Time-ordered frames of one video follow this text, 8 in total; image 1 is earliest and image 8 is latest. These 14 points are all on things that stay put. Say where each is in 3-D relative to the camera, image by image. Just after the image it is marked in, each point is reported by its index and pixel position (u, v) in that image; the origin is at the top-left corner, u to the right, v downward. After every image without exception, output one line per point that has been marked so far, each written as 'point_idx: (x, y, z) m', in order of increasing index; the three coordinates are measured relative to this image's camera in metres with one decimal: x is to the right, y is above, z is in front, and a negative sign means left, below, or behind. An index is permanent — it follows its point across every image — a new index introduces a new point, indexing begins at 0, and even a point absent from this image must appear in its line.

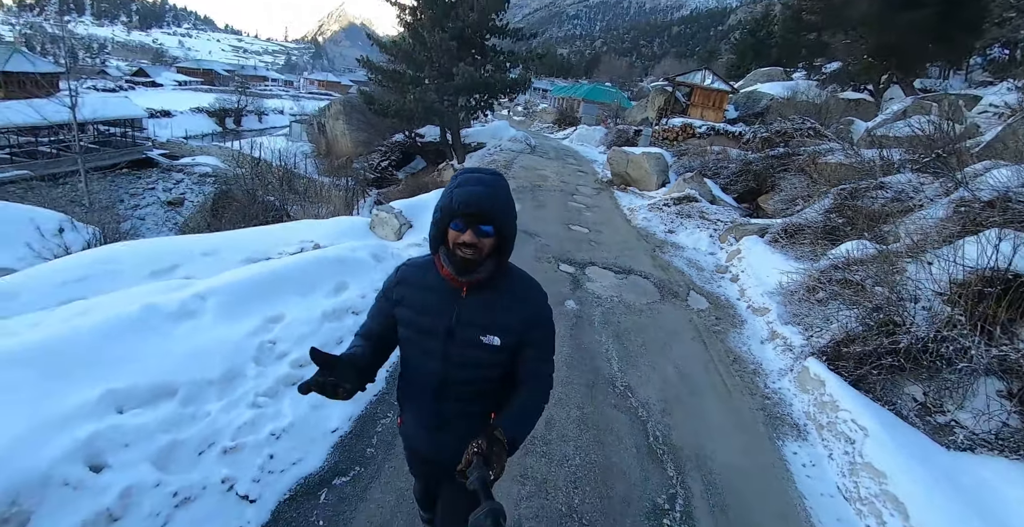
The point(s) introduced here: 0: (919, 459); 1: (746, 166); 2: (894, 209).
0: (+2.7, -1.3, +3.3) m
1: (+6.5, +2.7, +13.5) m
2: (+5.4, +0.8, +6.8) m
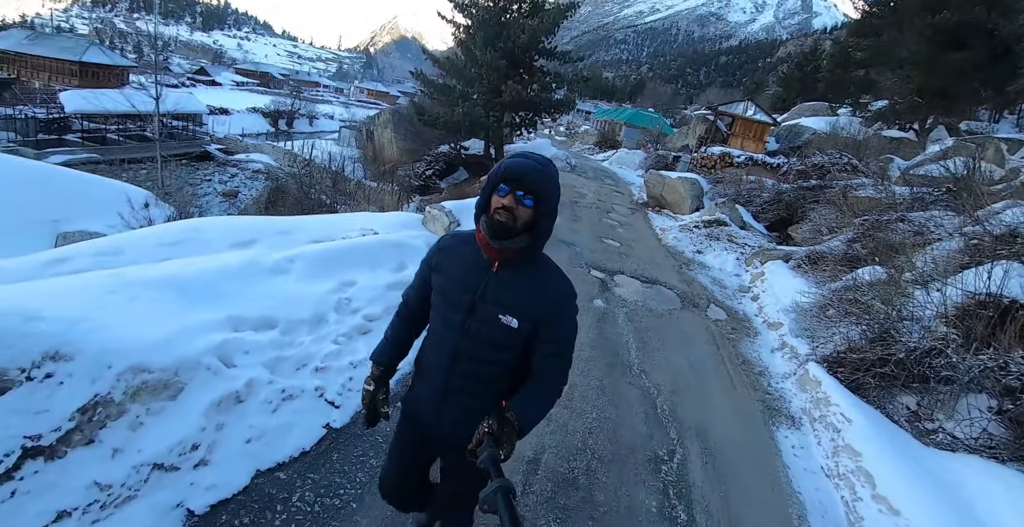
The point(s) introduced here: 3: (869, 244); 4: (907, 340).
0: (+2.9, -1.4, +3.7) m
1: (+7.6, +1.9, +13.8) m
2: (+5.9, +0.3, +7.1) m
3: (+5.8, +0.3, +7.7) m
4: (+4.2, -0.8, +5.2) m
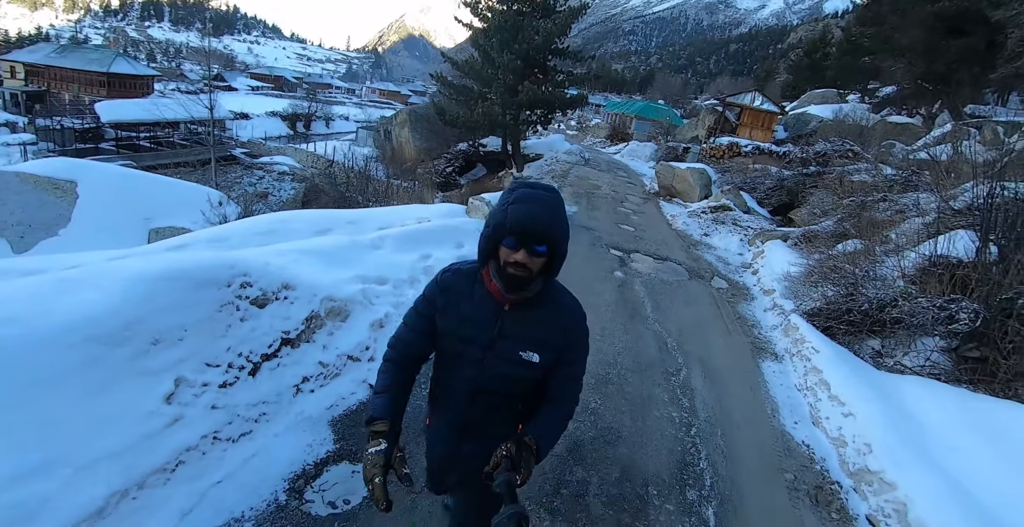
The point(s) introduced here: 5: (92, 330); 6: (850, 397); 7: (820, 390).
0: (+3.3, -1.0, +4.8) m
1: (+8.2, +2.5, +14.8) m
2: (+6.4, +0.8, +8.1) m
3: (+6.3, +0.7, +8.8) m
4: (+4.7, -0.4, +6.3) m
5: (-2.1, -0.3, +2.5) m
6: (+3.0, -1.2, +4.4) m
7: (+2.9, -1.2, +4.6) m
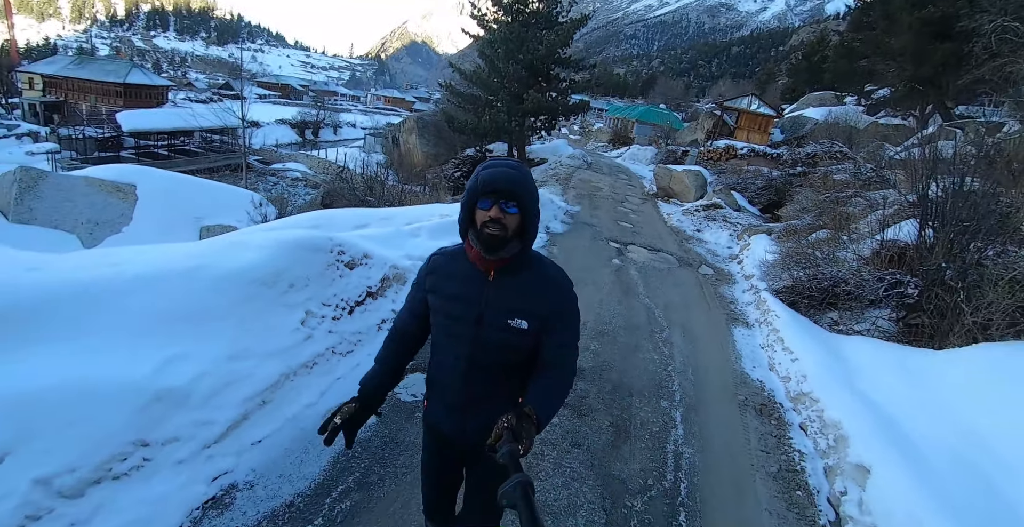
0: (+3.5, -0.8, +5.9) m
1: (+8.4, +2.6, +15.8) m
2: (+6.6, +1.0, +9.2) m
3: (+6.5, +0.9, +9.8) m
4: (+4.9, -0.2, +7.4) m
5: (-1.9, -0.1, +3.6) m
6: (+3.2, -0.9, +5.4) m
7: (+3.1, -1.0, +5.7) m
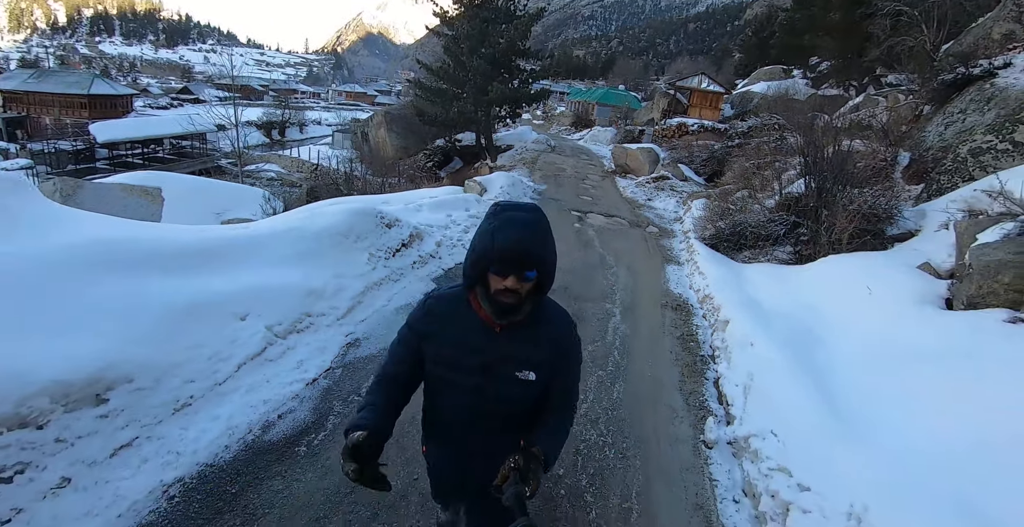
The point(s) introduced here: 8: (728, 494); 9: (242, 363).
0: (+3.3, +0.1, +7.9) m
1: (+7.4, +4.0, +18.0) m
2: (+6.1, +2.2, +11.3) m
3: (+5.9, +2.1, +12.0) m
4: (+4.5, +0.8, +9.5) m
5: (-2.0, +0.3, +5.4) m
6: (+3.0, -0.1, +7.5) m
7: (+2.9, -0.1, +7.7) m
8: (+1.4, -1.5, +3.2) m
9: (-2.0, -0.7, +3.6) m
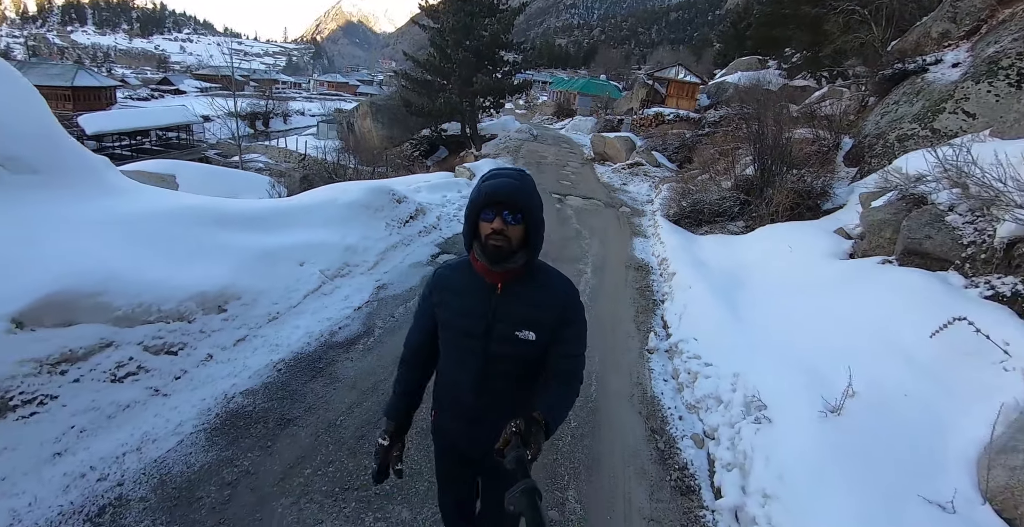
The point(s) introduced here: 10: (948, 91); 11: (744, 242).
0: (+3.1, +0.6, +9.3) m
1: (+6.8, +4.9, +19.4) m
2: (+5.8, +2.8, +12.7) m
3: (+5.6, +2.8, +13.4) m
4: (+4.3, +1.4, +10.9) m
5: (-2.2, +0.8, +6.5) m
6: (+2.8, +0.4, +8.8) m
7: (+2.7, +0.4, +9.1) m
8: (+1.4, -1.1, +4.5) m
9: (-2.1, -0.3, +4.8) m
10: (+10.1, +3.9, +11.1) m
11: (+3.9, +0.4, +8.3) m
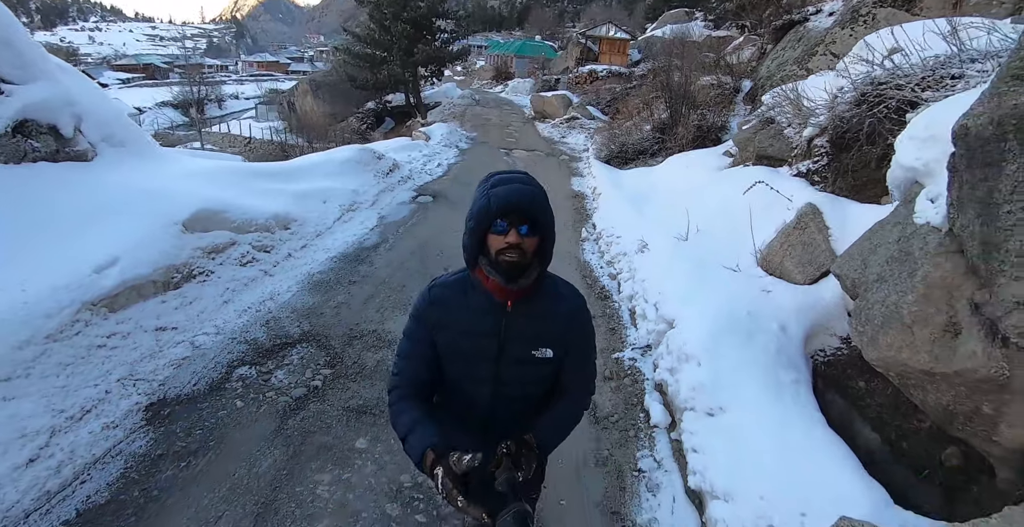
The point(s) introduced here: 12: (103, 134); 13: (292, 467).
0: (+2.2, +2.3, +11.4) m
1: (+4.5, +7.5, +21.6) m
2: (+4.3, +5.0, +15.0) m
3: (+4.0, +4.9, +15.6) m
4: (+3.1, +3.3, +13.0) m
5: (-2.8, +1.8, +8.2) m
6: (+2.0, +2.1, +11.0) m
7: (+1.8, +2.1, +11.2) m
8: (+1.1, +0.2, +6.6) m
9: (-2.4, +0.6, +6.6) m
10: (+8.6, +6.4, +13.6) m
11: (+3.1, +2.1, +10.6) m
12: (-4.9, +1.5, +5.7) m
13: (-1.4, -1.3, +3.0) m
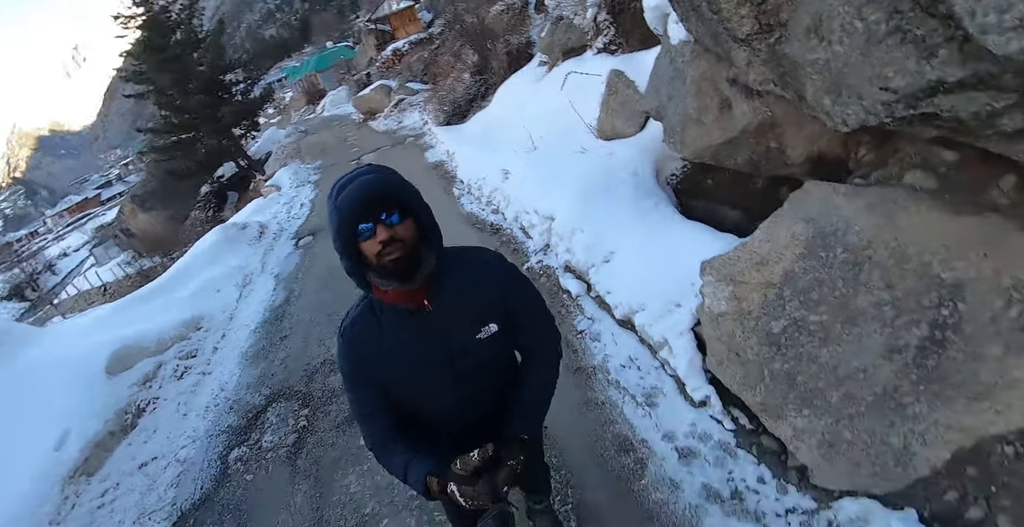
0: (-1.5, +3.4, +11.9) m
1: (-3.7, +9.1, +21.8) m
2: (-1.6, +6.8, +15.4) m
3: (-1.9, +6.6, +16.0) m
4: (-1.4, +4.7, +13.5) m
5: (-4.9, +0.3, +8.2) m
6: (-1.5, +3.1, +11.4) m
7: (-1.6, +3.0, +11.7) m
8: (-0.6, +0.9, +7.2) m
9: (-3.8, -0.5, +6.7) m
10: (+1.6, +10.2, +14.6) m
11: (-0.4, +3.6, +11.2) m
12: (-6.2, -0.9, +5.4) m
13: (-1.4, -1.6, +3.5) m
